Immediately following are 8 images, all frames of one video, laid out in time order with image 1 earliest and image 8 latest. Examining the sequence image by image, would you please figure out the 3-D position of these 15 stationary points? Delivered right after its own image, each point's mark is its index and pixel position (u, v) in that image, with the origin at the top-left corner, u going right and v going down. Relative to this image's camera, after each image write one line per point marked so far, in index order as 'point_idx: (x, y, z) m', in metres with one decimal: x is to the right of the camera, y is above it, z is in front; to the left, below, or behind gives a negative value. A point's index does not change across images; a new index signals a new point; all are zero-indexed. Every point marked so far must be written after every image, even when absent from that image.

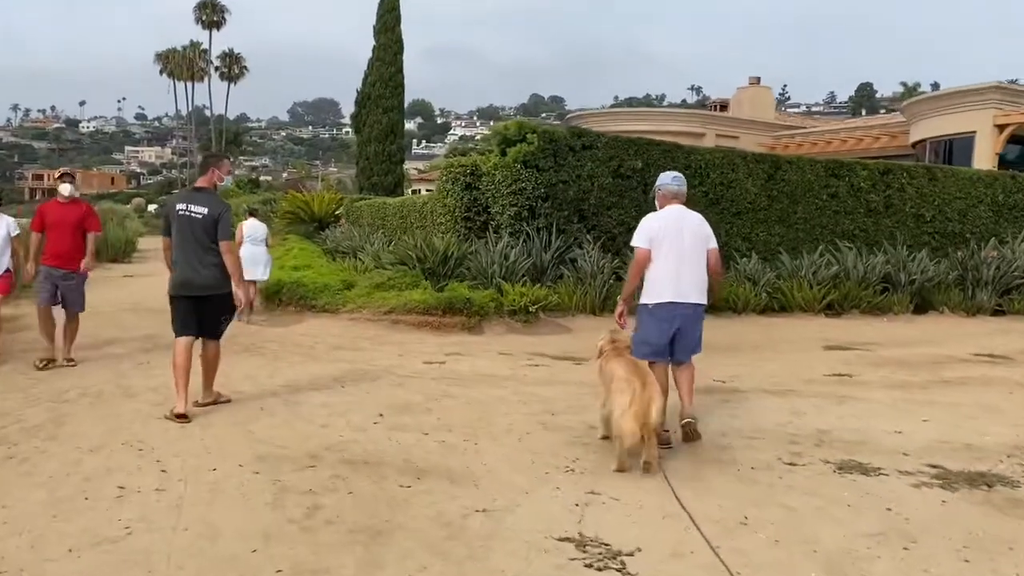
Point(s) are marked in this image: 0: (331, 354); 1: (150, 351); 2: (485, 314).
0: (-2.0, -0.7, +9.7) m
1: (-3.8, -0.7, +9.3) m
2: (-0.4, -0.4, +12.0) m
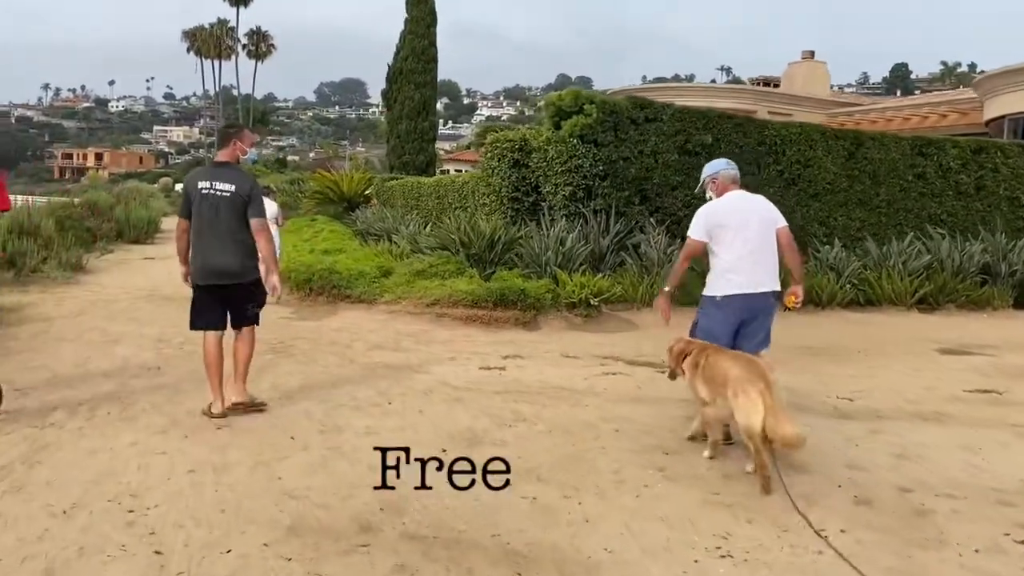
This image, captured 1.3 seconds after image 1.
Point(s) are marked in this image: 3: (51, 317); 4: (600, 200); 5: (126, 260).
0: (-1.3, -0.6, +8.3) m
1: (-3.2, -0.6, +8.0) m
2: (+0.4, -0.3, +10.6) m
3: (-5.2, -0.3, +10.0) m
4: (+1.3, +1.3, +13.0) m
5: (-7.9, +0.6, +18.1) m
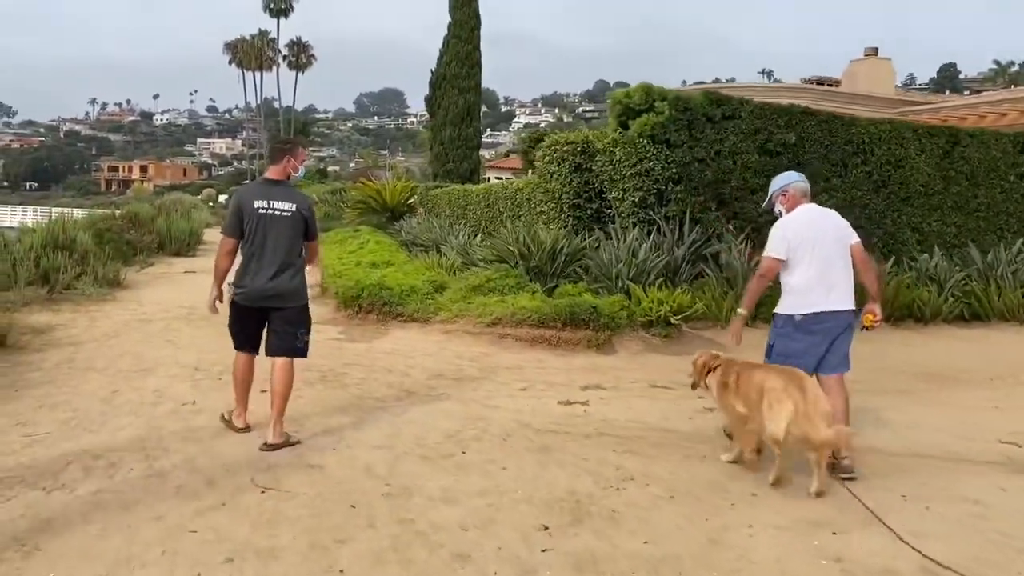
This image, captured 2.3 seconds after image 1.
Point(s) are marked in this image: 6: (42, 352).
0: (-0.7, -0.8, +7.3) m
1: (-2.5, -0.8, +7.1) m
2: (+1.1, -0.4, +9.5) m
3: (-4.5, -0.6, +9.2) m
4: (+2.2, +1.1, +11.9) m
5: (-6.8, +0.3, +17.4) m
6: (-4.5, -0.6, +8.4) m
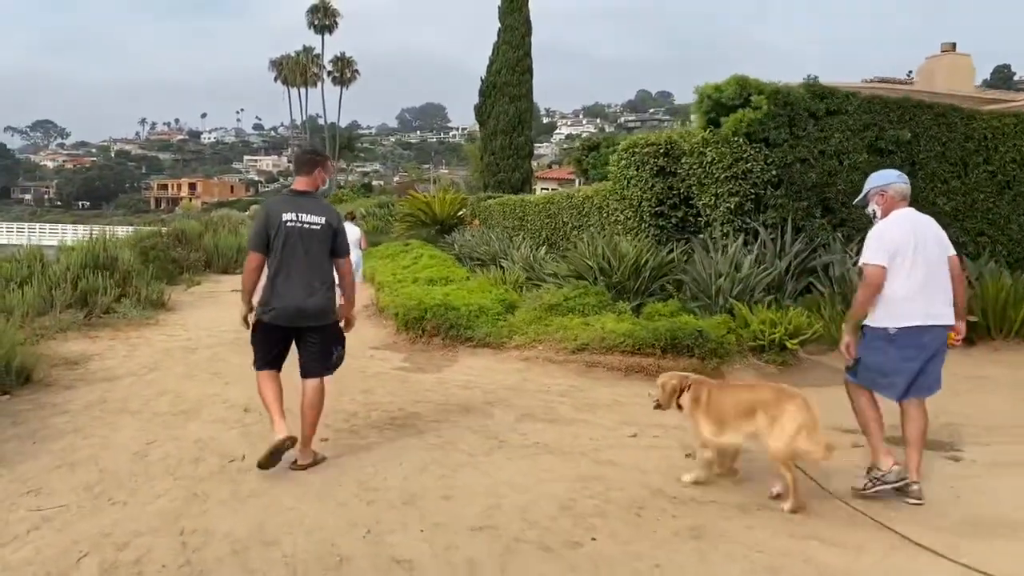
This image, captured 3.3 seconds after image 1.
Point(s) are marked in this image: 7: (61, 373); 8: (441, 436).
0: (+0.1, -1.0, +6.1) m
1: (-1.8, -1.0, +5.9) m
2: (+2.0, -0.6, +8.2) m
3: (-3.6, -0.8, +8.1) m
4: (+3.1, +0.9, +10.5) m
5: (-5.6, -0.1, +16.4) m
6: (-3.7, -0.9, +7.4) m
7: (-4.2, -0.8, +8.2) m
8: (-0.5, -1.0, +6.0) m
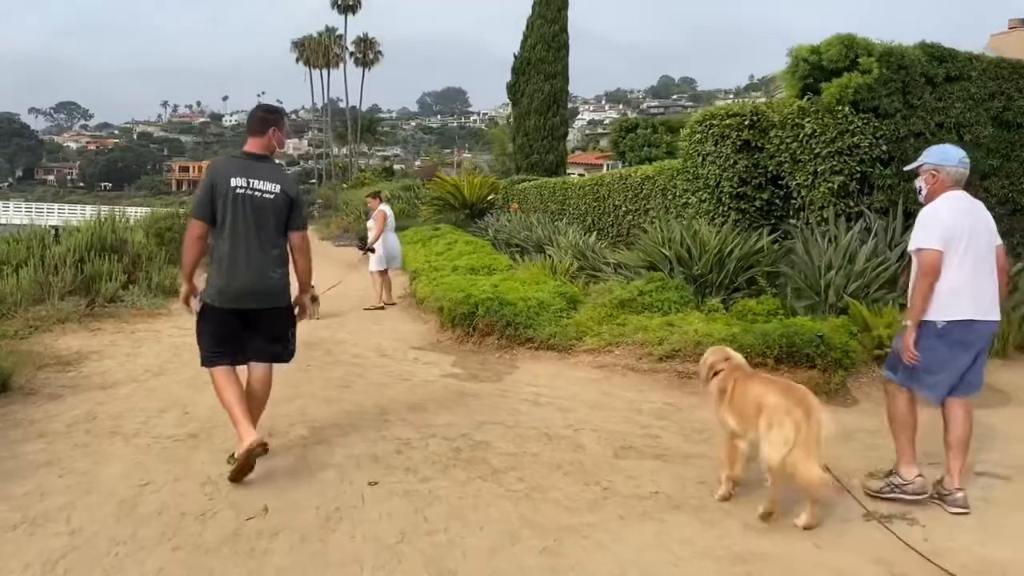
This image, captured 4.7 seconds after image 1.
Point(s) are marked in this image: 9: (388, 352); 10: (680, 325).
0: (+0.6, -1.0, +4.7) m
1: (-1.3, -0.9, +4.6) m
2: (+2.6, -0.6, +6.7) m
3: (-3.0, -0.7, +6.8) m
4: (+3.8, +1.0, +9.0) m
5: (-4.8, +0.2, +15.1) m
6: (-3.1, -0.8, +6.0) m
7: (-3.6, -0.7, +6.9) m
8: (+0.1, -1.0, +4.5) m
9: (-1.1, -0.6, +8.2) m
10: (+1.5, -0.3, +7.6) m
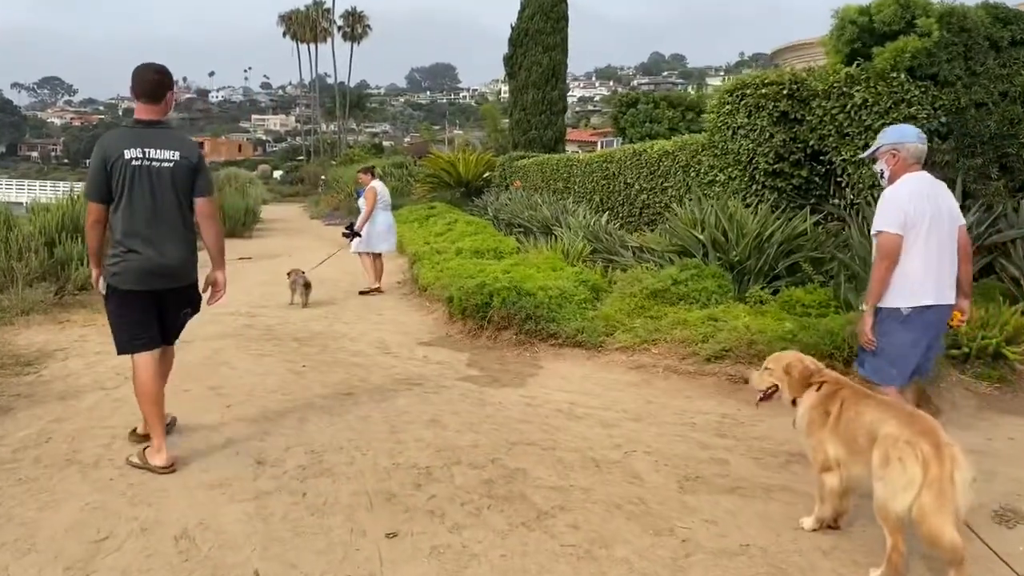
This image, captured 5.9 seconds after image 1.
0: (+0.8, -1.0, +3.8) m
1: (-1.0, -0.9, +3.6) m
2: (+2.8, -0.5, +5.9) m
3: (-2.8, -0.7, +5.8) m
4: (+3.9, +1.1, +8.1) m
5: (-4.7, +0.4, +14.1) m
6: (-2.9, -0.7, +5.1) m
7: (-3.4, -0.6, +5.9) m
8: (+0.3, -1.0, +3.7) m
9: (-1.0, -0.5, +7.2) m
10: (+1.6, -0.2, +6.8) m
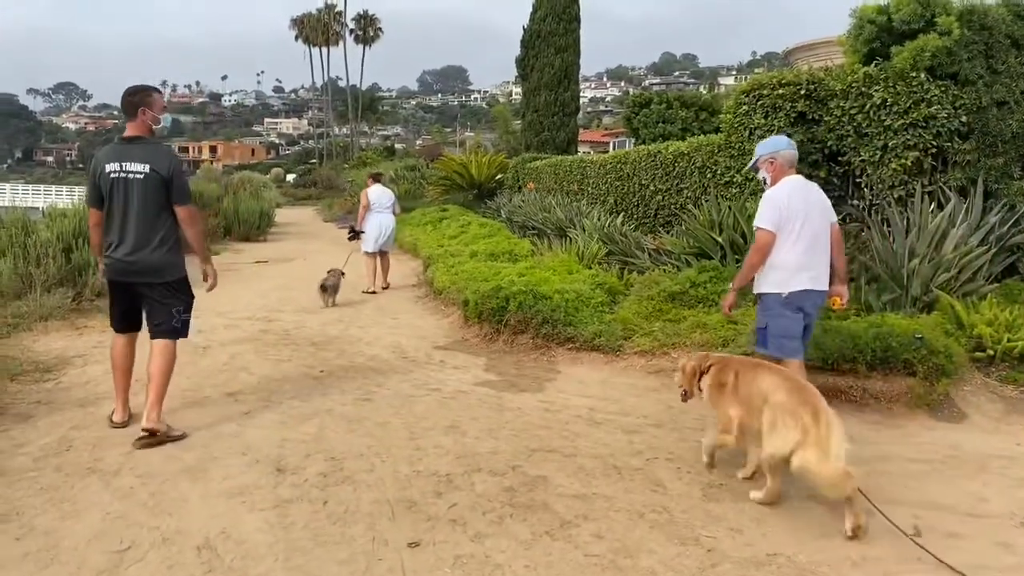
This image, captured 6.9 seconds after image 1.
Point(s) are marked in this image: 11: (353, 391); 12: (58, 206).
0: (+0.9, -1.0, +3.7) m
1: (-1.0, -1.0, +3.6) m
2: (+2.9, -0.6, +5.8) m
3: (-2.7, -0.7, +5.8) m
4: (+4.1, +1.1, +8.0) m
5: (-4.5, +0.4, +14.2) m
6: (-2.8, -0.8, +5.1) m
7: (-3.3, -0.7, +5.9) m
8: (+0.4, -1.0, +3.6) m
9: (-0.8, -0.5, +7.2) m
10: (+1.8, -0.3, +6.7) m
11: (-1.1, -0.7, +5.9) m
12: (-6.2, +1.1, +12.1) m
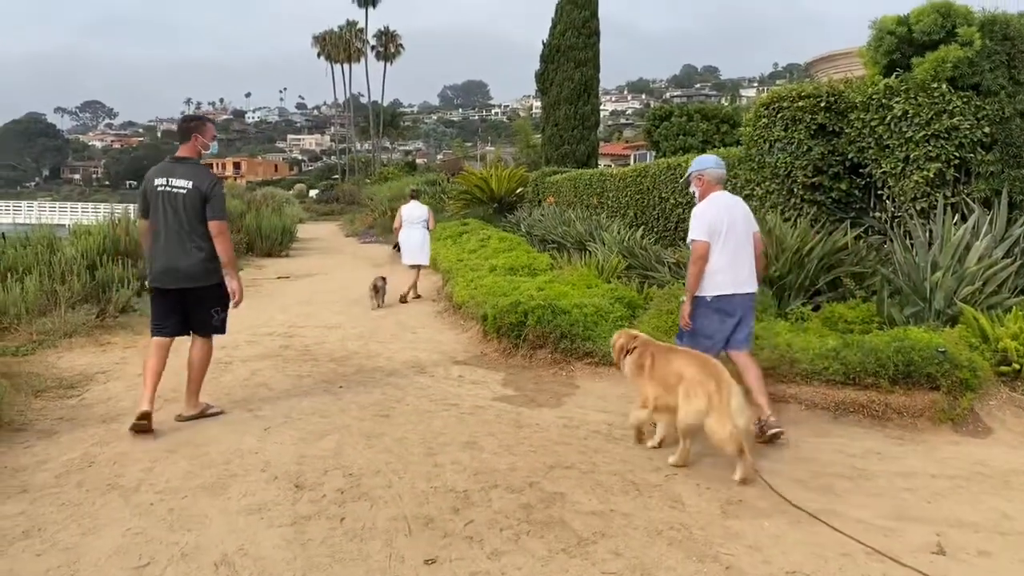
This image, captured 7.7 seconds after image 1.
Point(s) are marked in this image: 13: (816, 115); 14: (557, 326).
0: (+1.0, -1.1, +3.7) m
1: (-0.9, -1.0, +3.6) m
2: (+3.0, -0.6, +5.7) m
3: (-2.6, -0.8, +5.9) m
4: (+4.2, +0.9, +7.9) m
5: (-4.2, +0.1, +14.3) m
6: (-2.7, -0.9, +5.1) m
7: (-3.2, -0.8, +6.0) m
8: (+0.4, -1.1, +3.6) m
9: (-0.7, -0.7, +7.2) m
10: (+1.9, -0.4, +6.6) m
11: (-0.9, -0.8, +6.0) m
12: (-5.9, +0.9, +12.3) m
13: (+3.0, +1.7, +8.7) m
14: (+0.4, -0.3, +7.3) m
